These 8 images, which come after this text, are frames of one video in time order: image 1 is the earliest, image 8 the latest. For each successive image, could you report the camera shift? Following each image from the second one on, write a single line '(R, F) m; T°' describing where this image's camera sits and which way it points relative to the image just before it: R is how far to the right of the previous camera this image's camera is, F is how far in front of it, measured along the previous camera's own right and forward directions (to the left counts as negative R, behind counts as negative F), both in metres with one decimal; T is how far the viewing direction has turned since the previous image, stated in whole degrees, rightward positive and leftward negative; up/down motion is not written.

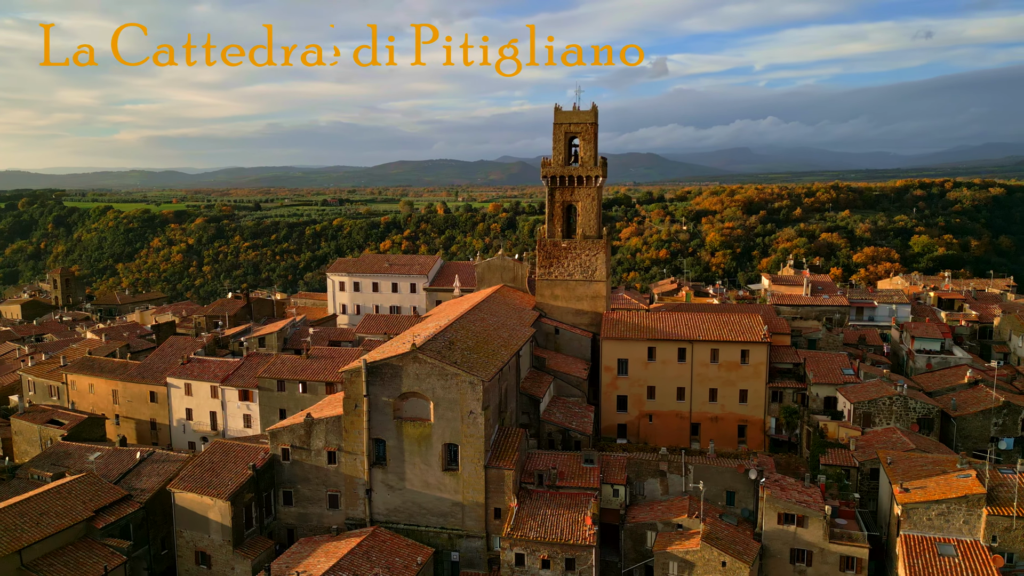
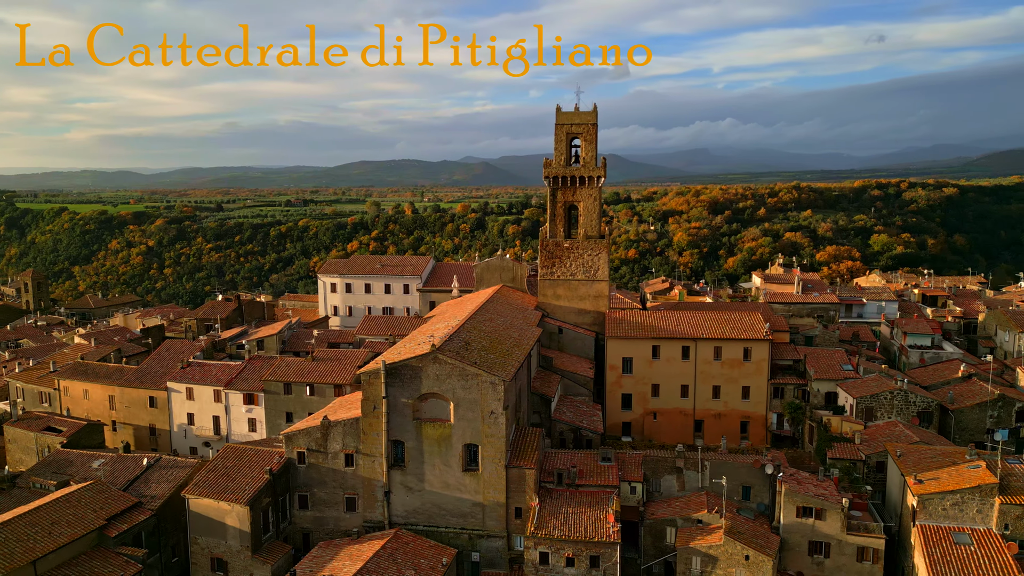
(-1.7, 0.0) m; +3°
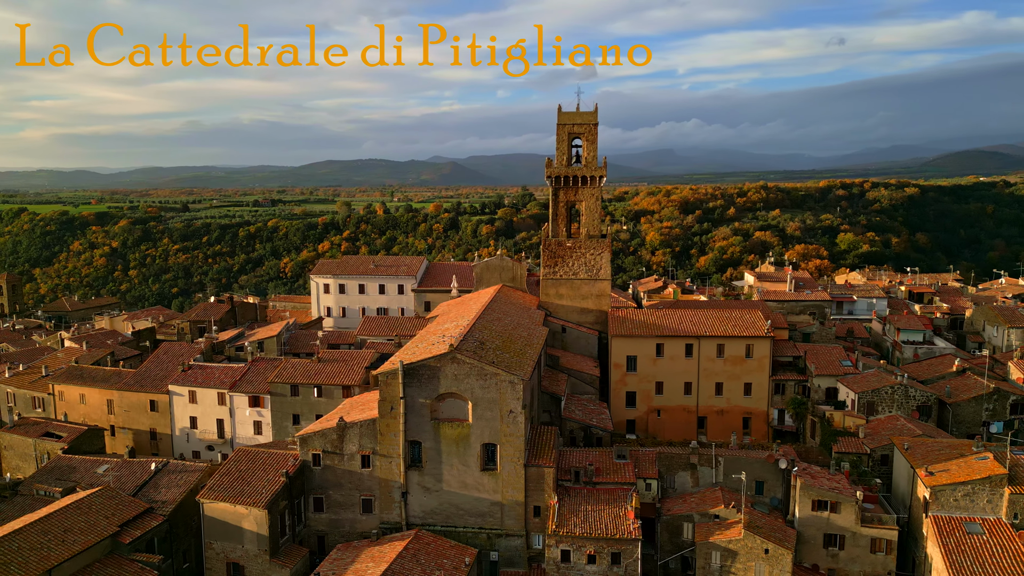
(-1.5, 0.0) m; +2°
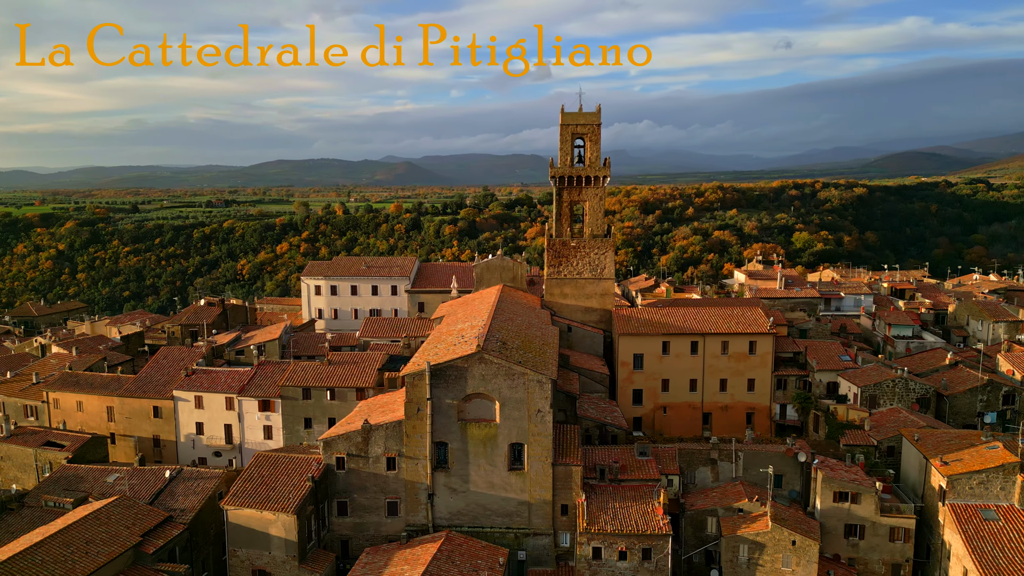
(-2.2, 0.0) m; +3°
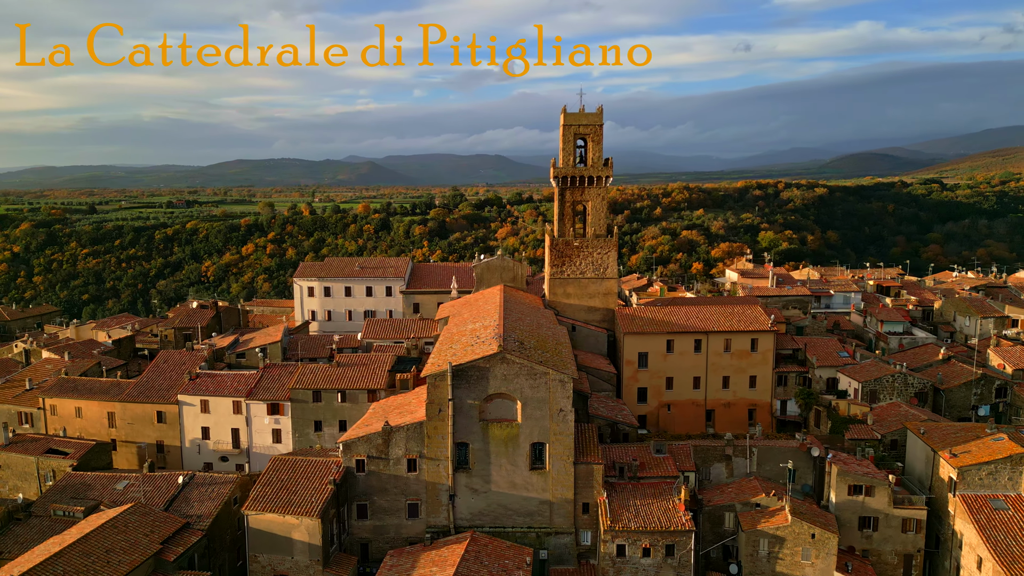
(-1.8, 0.0) m; +3°
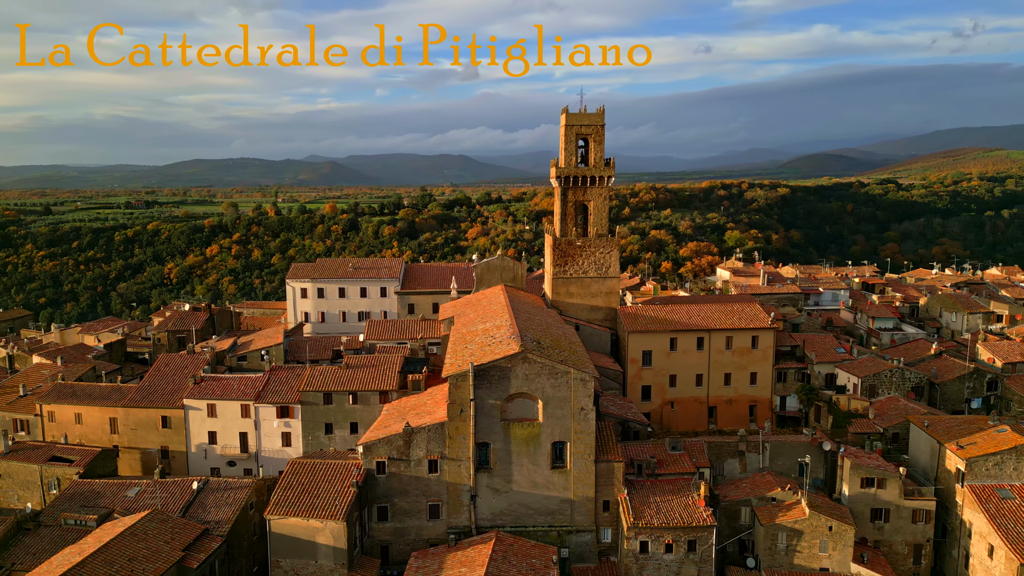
(-1.7, 0.0) m; +3°
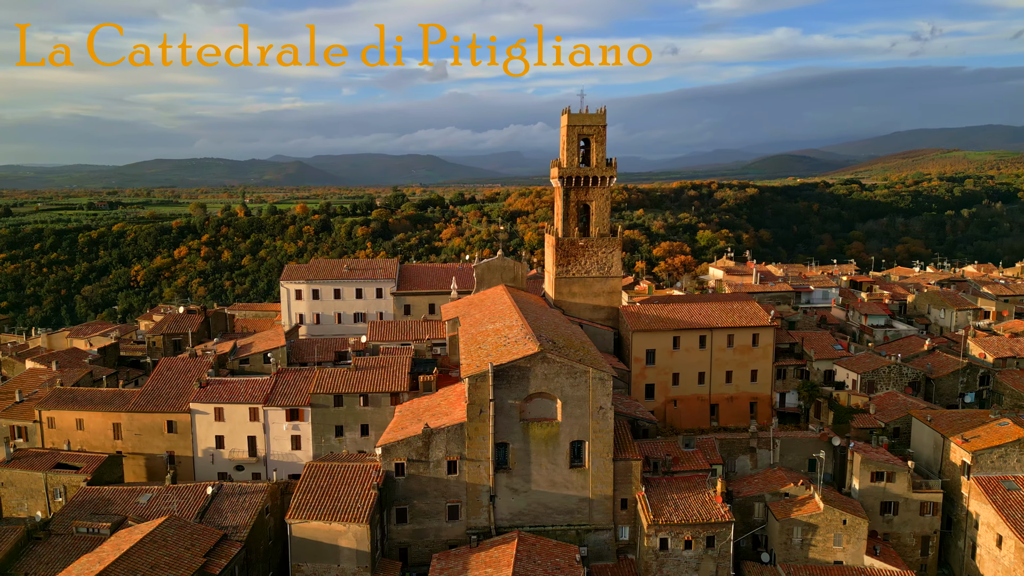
(-1.5, 0.0) m; +2°
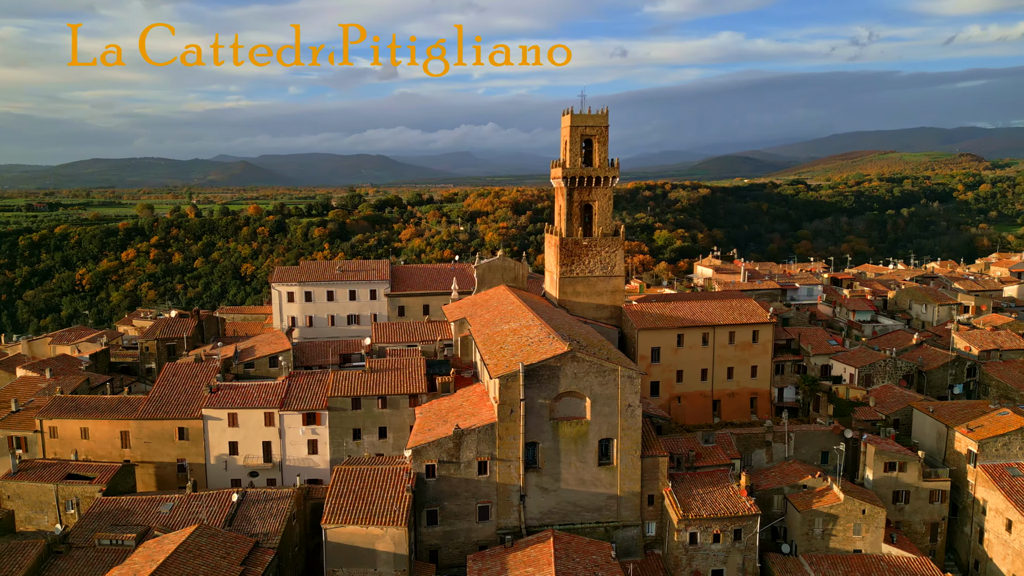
(-2.4, 0.0) m; +3°
